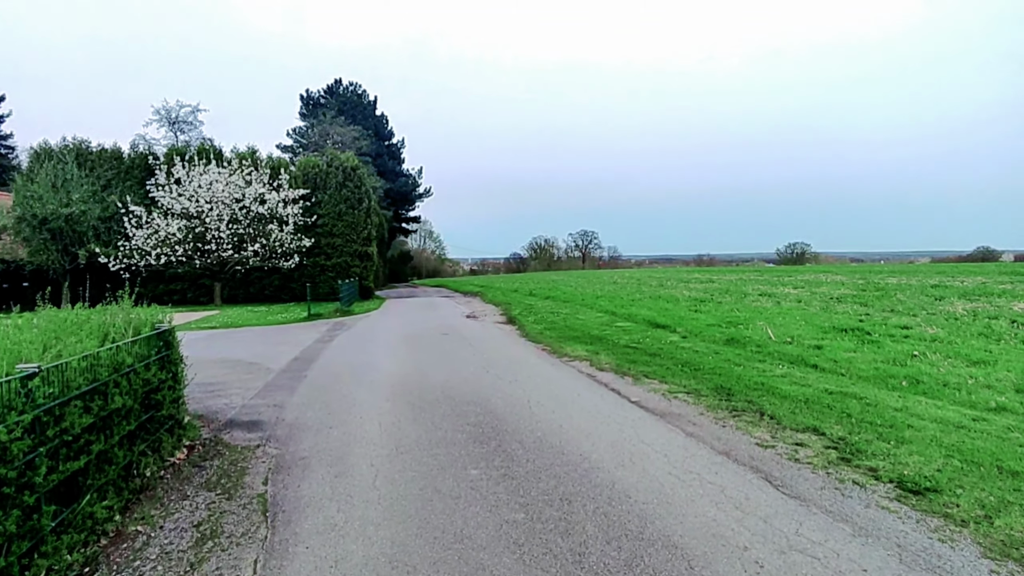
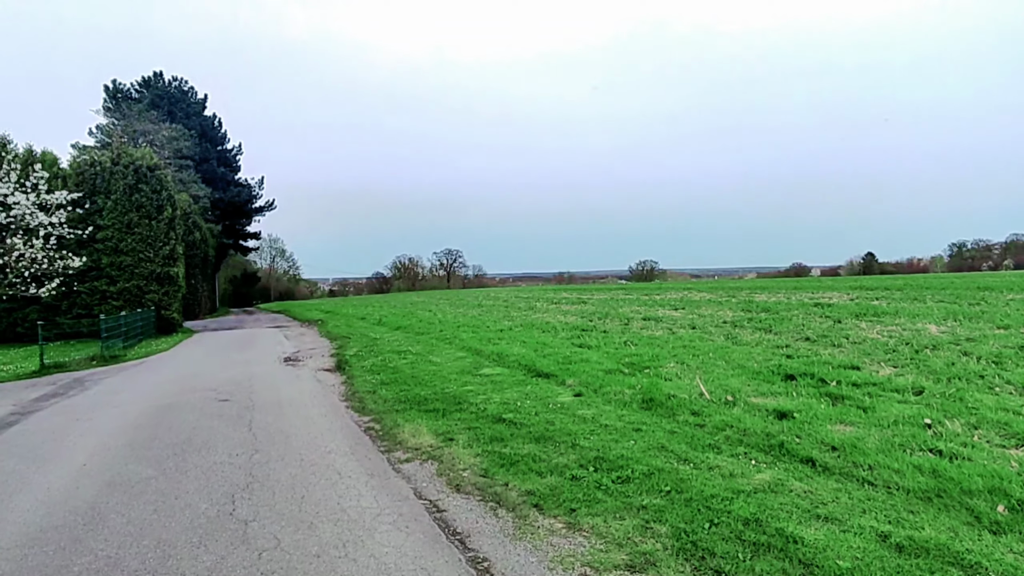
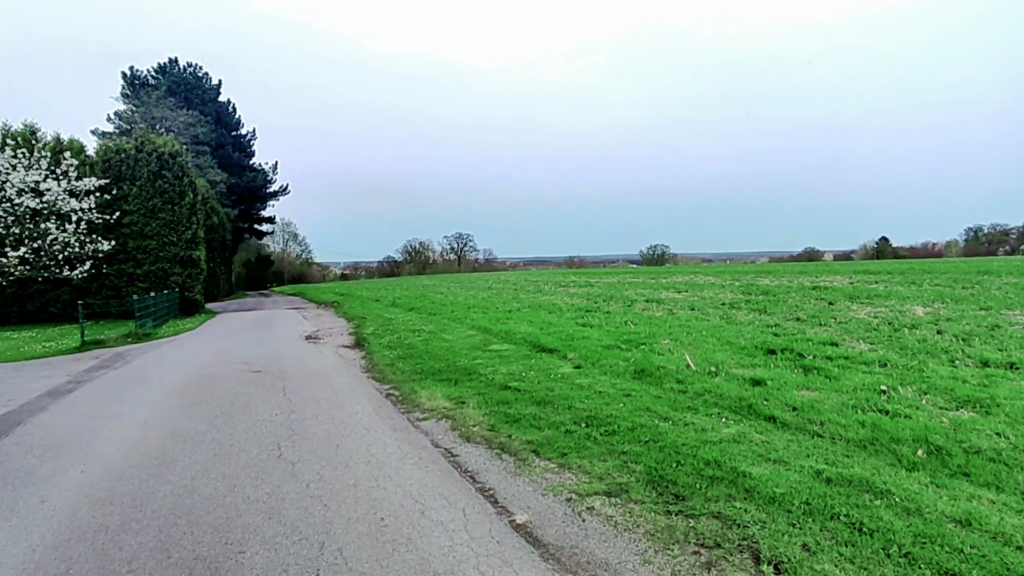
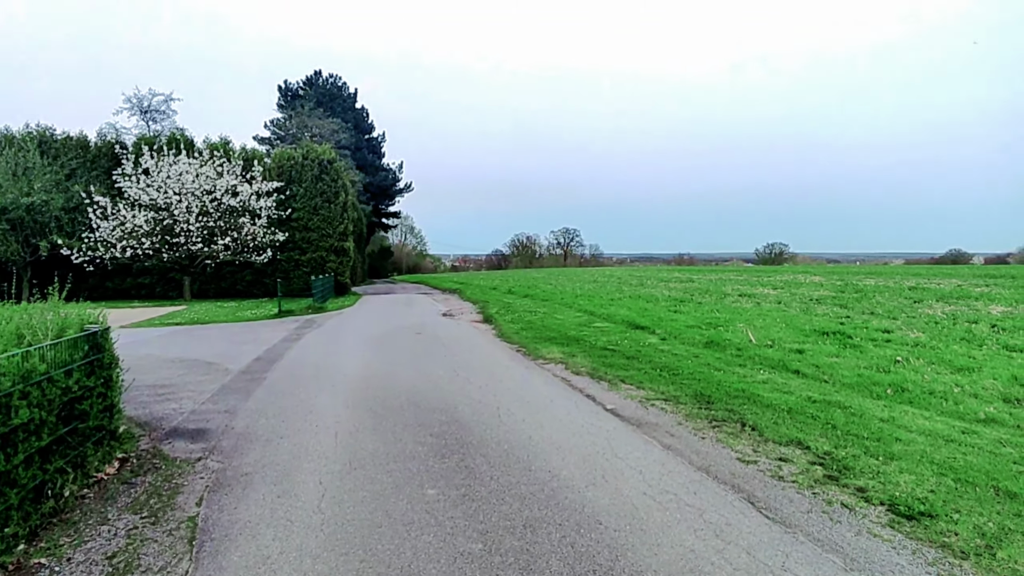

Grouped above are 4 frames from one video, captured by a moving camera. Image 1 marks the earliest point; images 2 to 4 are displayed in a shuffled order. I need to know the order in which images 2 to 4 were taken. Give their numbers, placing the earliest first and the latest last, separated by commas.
4, 3, 2
